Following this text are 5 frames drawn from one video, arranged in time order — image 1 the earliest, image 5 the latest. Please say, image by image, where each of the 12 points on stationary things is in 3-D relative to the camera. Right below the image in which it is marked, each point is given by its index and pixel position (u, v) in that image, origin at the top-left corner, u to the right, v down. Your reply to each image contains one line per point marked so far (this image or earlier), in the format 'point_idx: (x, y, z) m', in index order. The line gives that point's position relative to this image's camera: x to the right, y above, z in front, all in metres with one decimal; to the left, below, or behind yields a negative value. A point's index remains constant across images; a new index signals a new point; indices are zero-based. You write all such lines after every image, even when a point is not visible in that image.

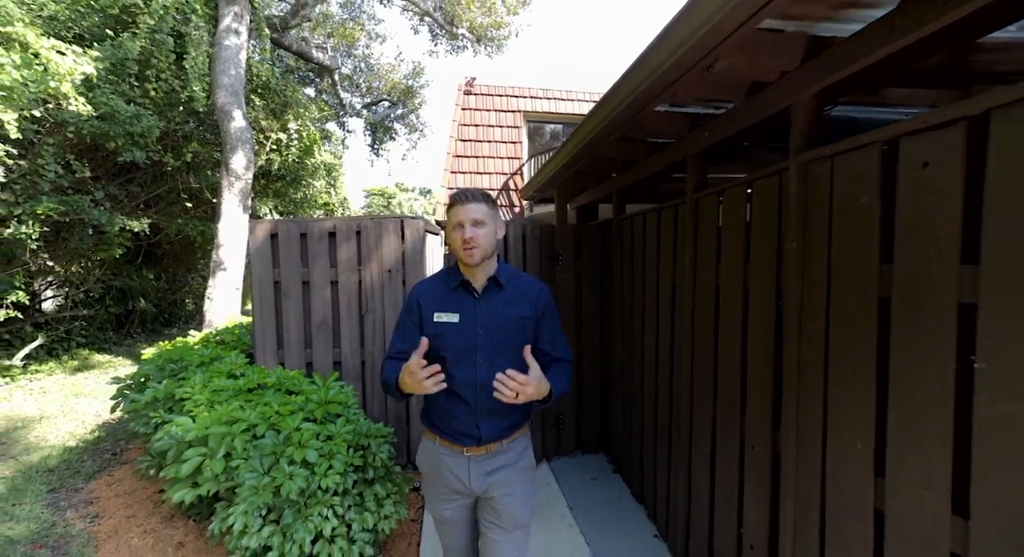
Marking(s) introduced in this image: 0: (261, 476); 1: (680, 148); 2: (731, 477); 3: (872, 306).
0: (-1.2, -0.9, +2.4) m
1: (+0.9, +0.7, +2.8) m
2: (+1.0, -0.9, +2.2) m
3: (+1.1, -0.1, +1.4) m
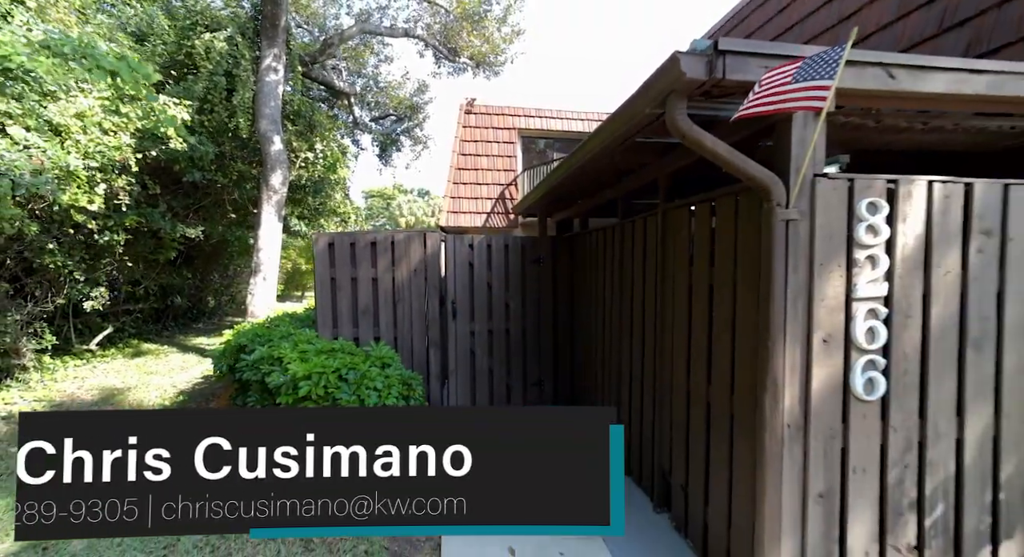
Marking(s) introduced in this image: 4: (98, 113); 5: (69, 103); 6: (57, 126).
0: (-1.2, -0.9, +3.8) m
1: (+0.9, +0.8, +4.2) m
2: (+0.9, -0.9, +3.7) m
3: (+1.0, -0.1, +2.9) m
4: (-5.0, +2.0, +5.7) m
5: (-5.0, +2.0, +5.5) m
6: (-5.2, +1.8, +5.6) m
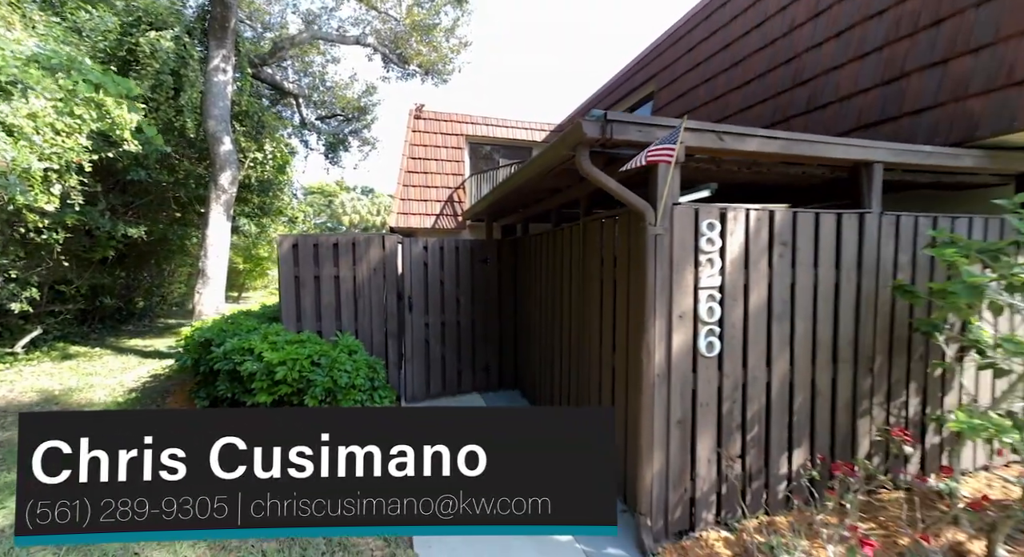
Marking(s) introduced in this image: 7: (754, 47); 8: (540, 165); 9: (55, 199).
0: (-1.7, -0.9, +4.4) m
1: (+0.4, +0.8, +5.1) m
2: (+0.5, -0.9, +4.5) m
3: (+0.6, -0.1, +3.7) m
4: (-5.6, +2.0, +5.9) m
5: (-5.6, +2.0, +5.7) m
6: (-5.9, +1.8, +5.7) m
7: (+2.8, +2.6, +5.6) m
8: (+0.2, +0.8, +3.5) m
9: (-6.2, +1.1, +6.6) m
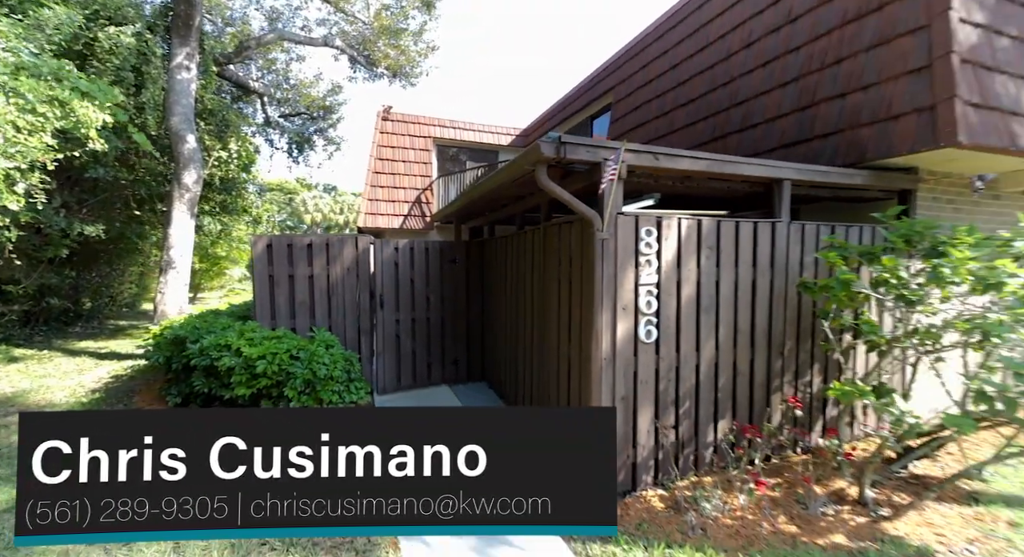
0: (-2.0, -0.9, +4.7) m
1: (0.0, +0.8, +5.5) m
2: (+0.2, -0.9, +5.0) m
3: (+0.4, 0.0, +4.2) m
4: (-6.0, +2.0, +5.9) m
5: (-6.0, +2.0, +5.7) m
6: (-6.3, +1.8, +5.7) m
7: (+2.3, +2.6, +6.2) m
8: (-0.1, +0.8, +3.9) m
9: (-6.7, +1.1, +6.6) m
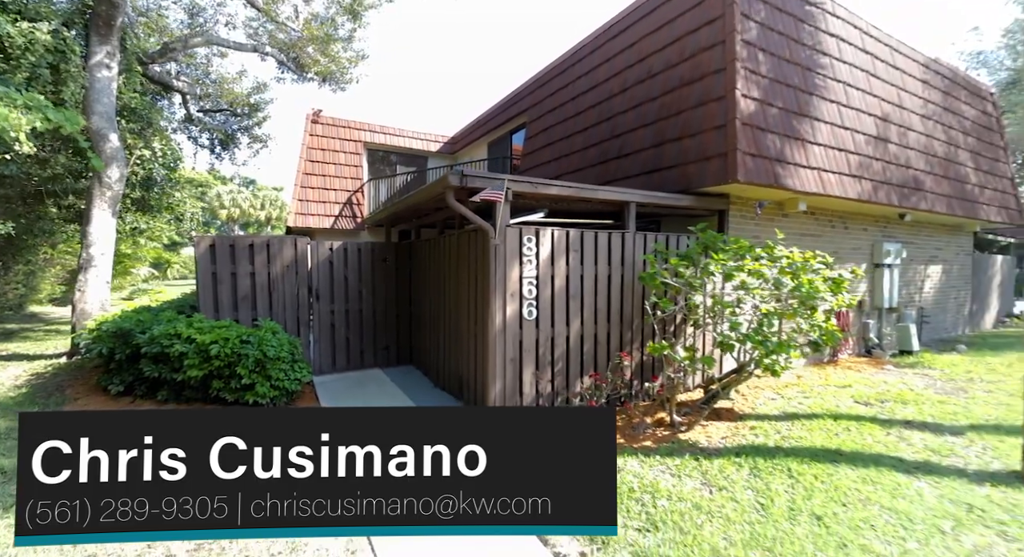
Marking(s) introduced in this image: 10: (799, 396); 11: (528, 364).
0: (-2.9, -0.8, +5.5) m
1: (-1.0, +0.8, +6.6) m
2: (-0.8, -0.8, +6.0) m
3: (-0.5, 0.0, +5.3) m
4: (-7.1, +2.1, +6.1) m
5: (-7.0, +2.1, +5.9) m
6: (-7.3, +1.8, +5.9) m
7: (+1.2, +2.7, +7.5) m
8: (-0.9, +0.9, +4.9) m
9: (-7.8, +1.1, +6.7) m
10: (+2.8, -1.1, +4.7) m
11: (+0.2, -0.8, +4.5) m
